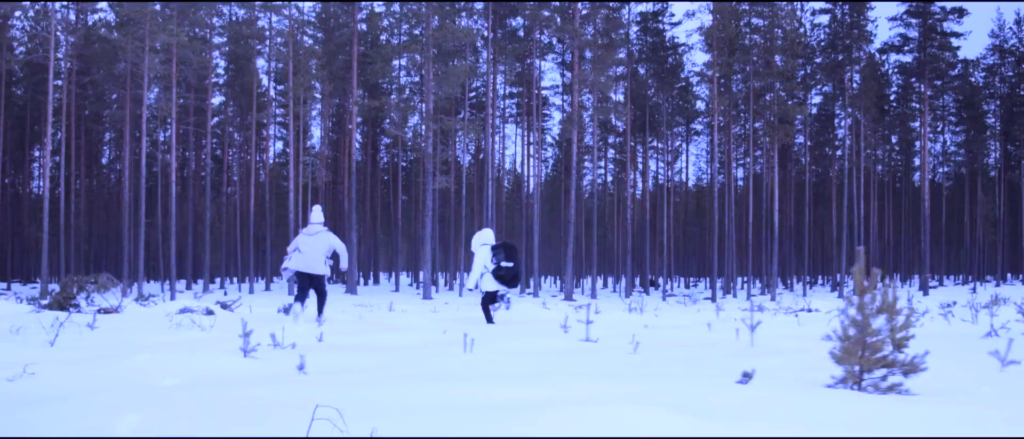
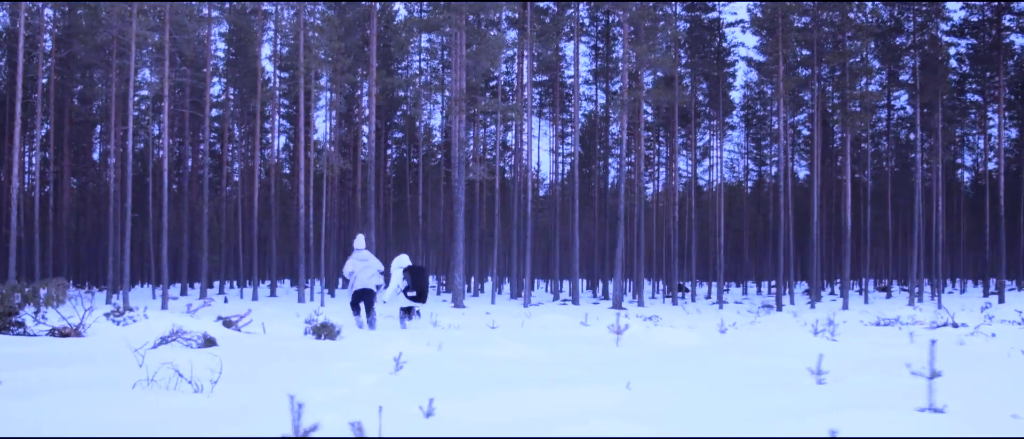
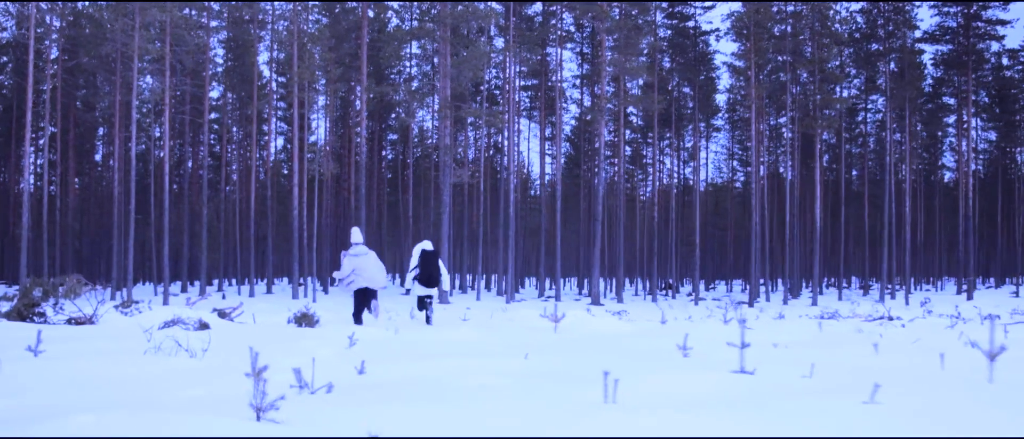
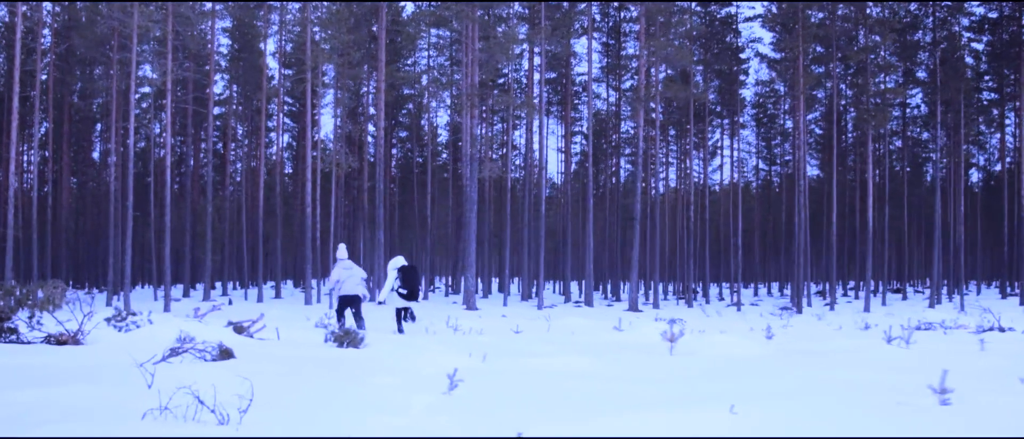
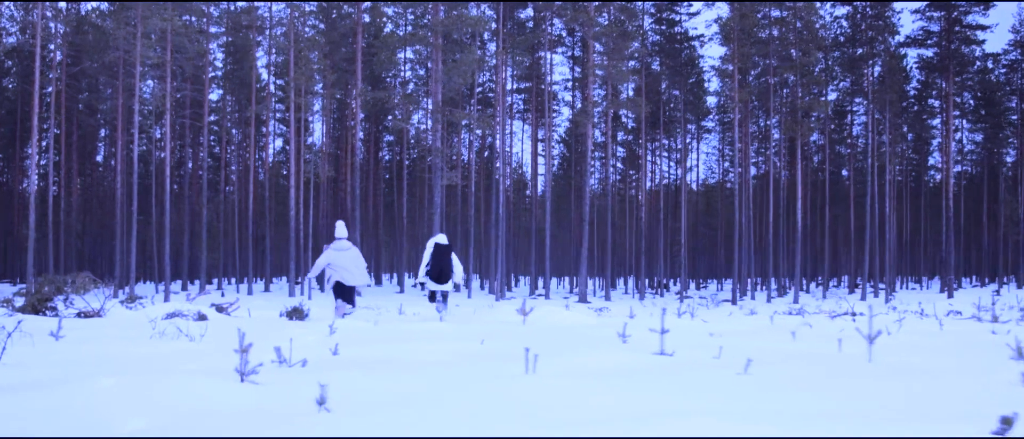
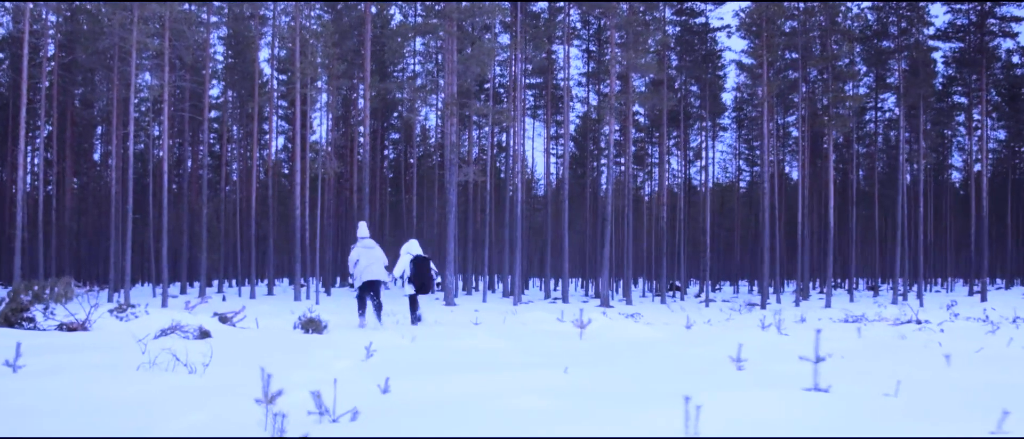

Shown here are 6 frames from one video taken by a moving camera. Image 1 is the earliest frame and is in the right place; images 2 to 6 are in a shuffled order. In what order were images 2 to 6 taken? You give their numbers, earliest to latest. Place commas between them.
5, 3, 6, 2, 4
